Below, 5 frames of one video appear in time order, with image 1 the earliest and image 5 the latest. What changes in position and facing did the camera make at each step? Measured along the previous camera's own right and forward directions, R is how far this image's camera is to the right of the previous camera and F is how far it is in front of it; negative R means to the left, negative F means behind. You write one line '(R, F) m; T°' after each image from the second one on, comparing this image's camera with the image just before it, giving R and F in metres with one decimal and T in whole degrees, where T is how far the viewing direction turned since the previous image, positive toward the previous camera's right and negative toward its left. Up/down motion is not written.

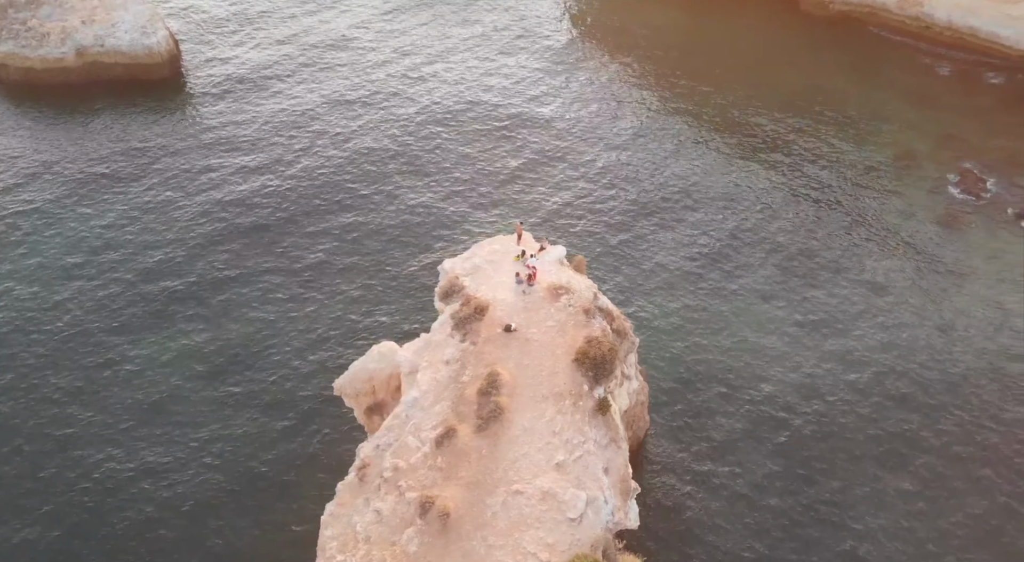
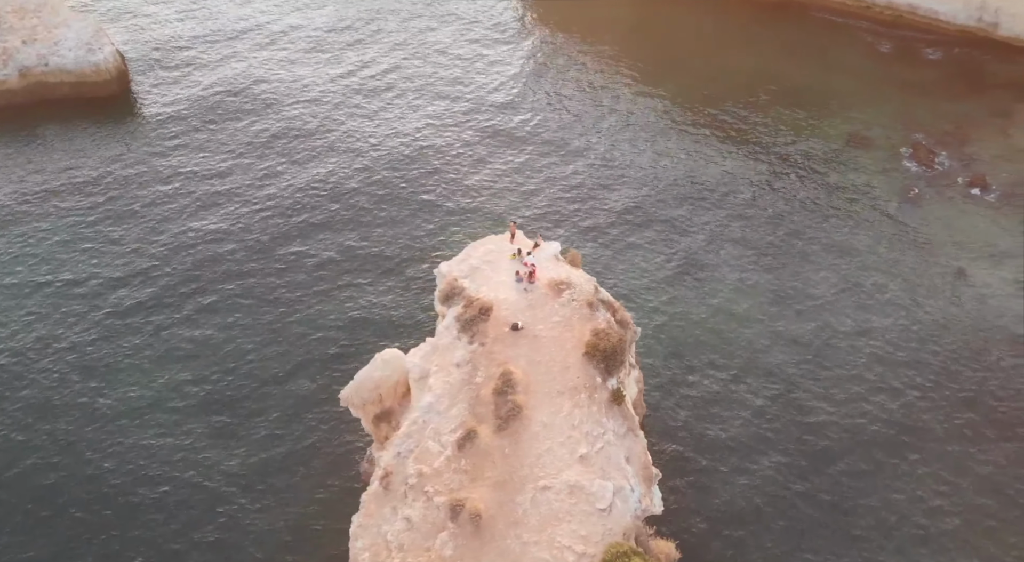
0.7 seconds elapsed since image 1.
(-2.7, -0.2) m; +4°
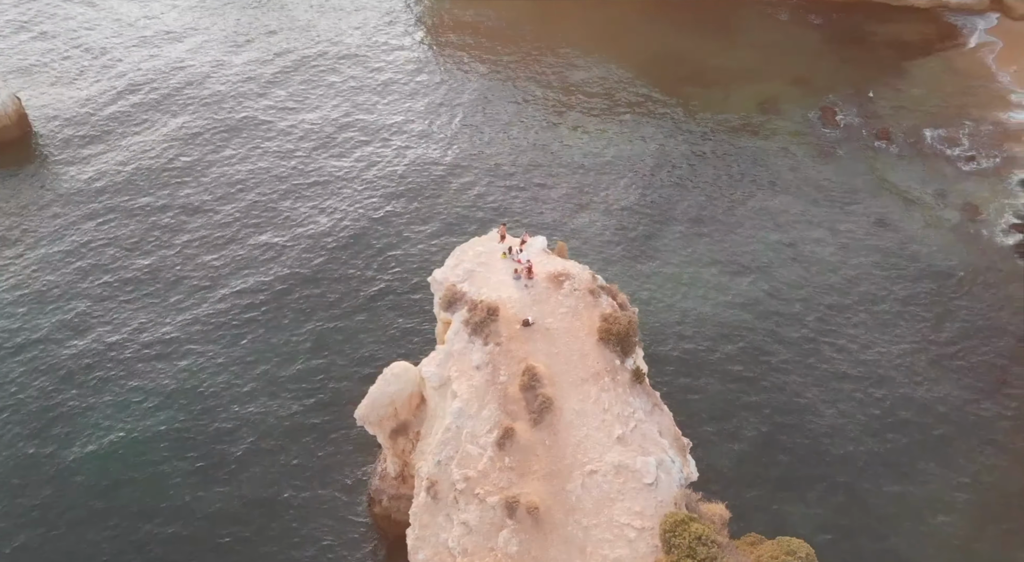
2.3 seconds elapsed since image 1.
(-5.3, -0.5) m; +7°
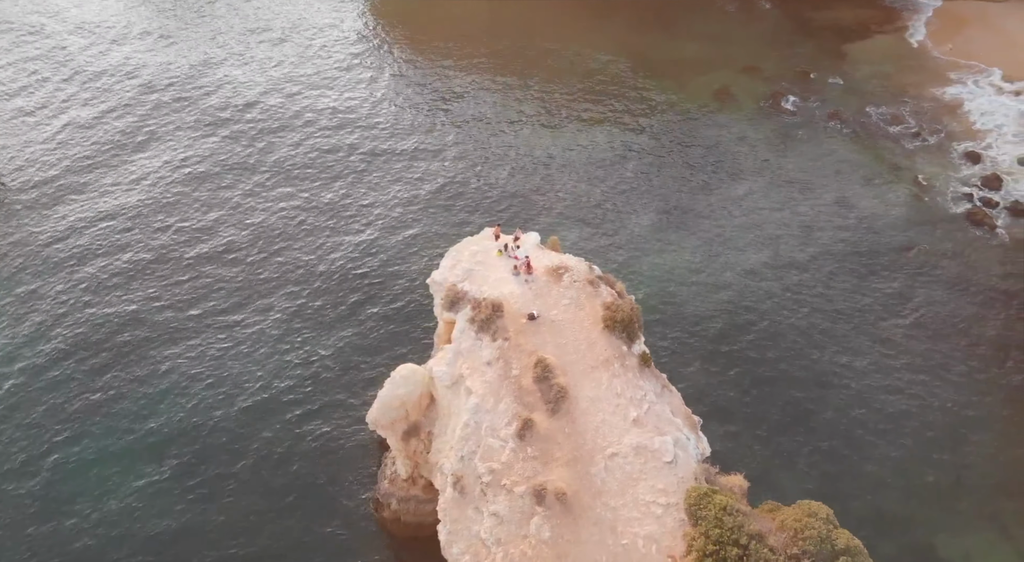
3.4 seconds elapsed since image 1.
(-2.8, -0.8) m; +4°
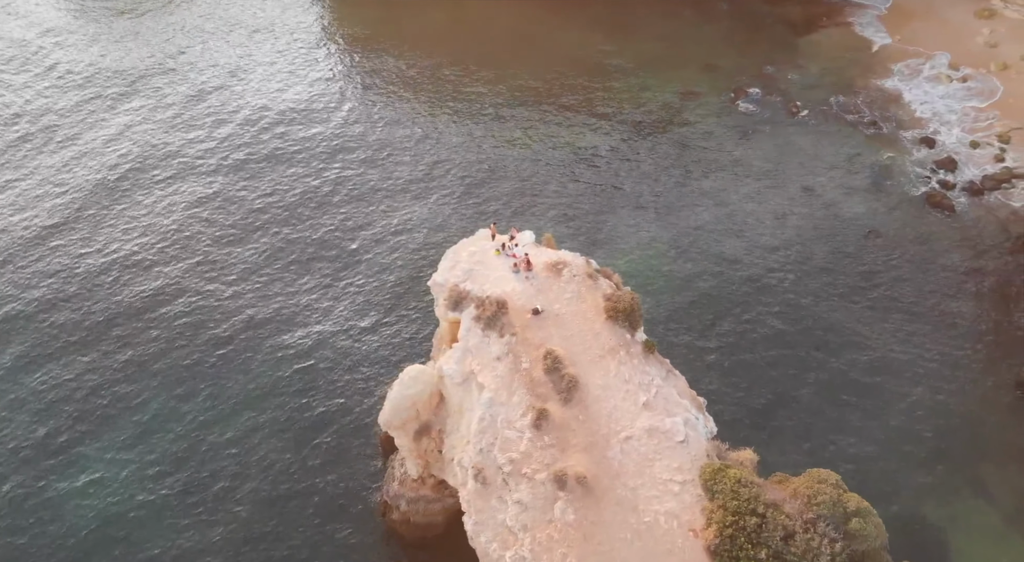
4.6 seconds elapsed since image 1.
(-2.4, -1.1) m; +3°
